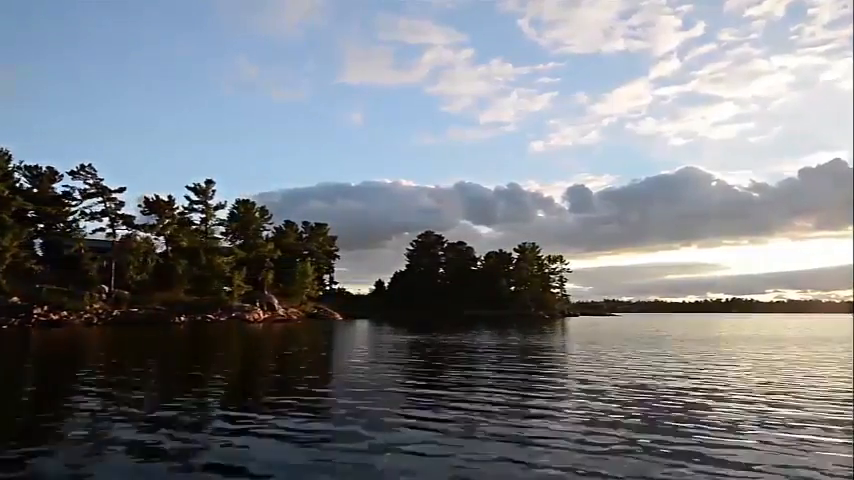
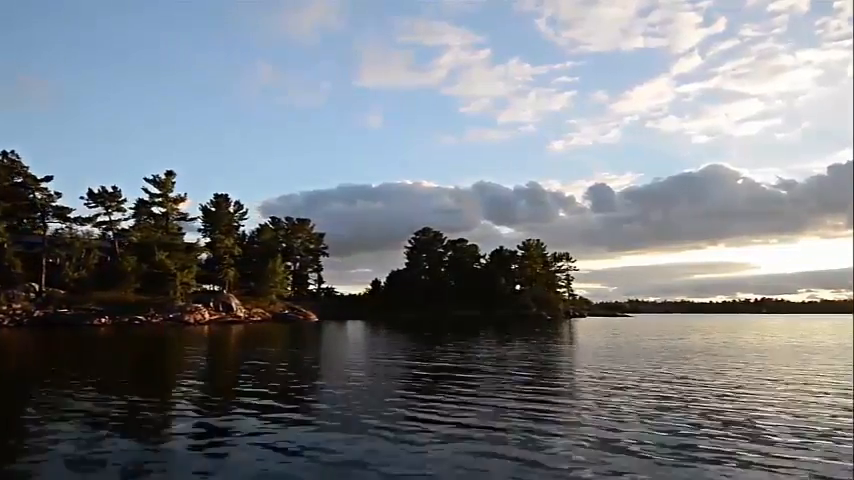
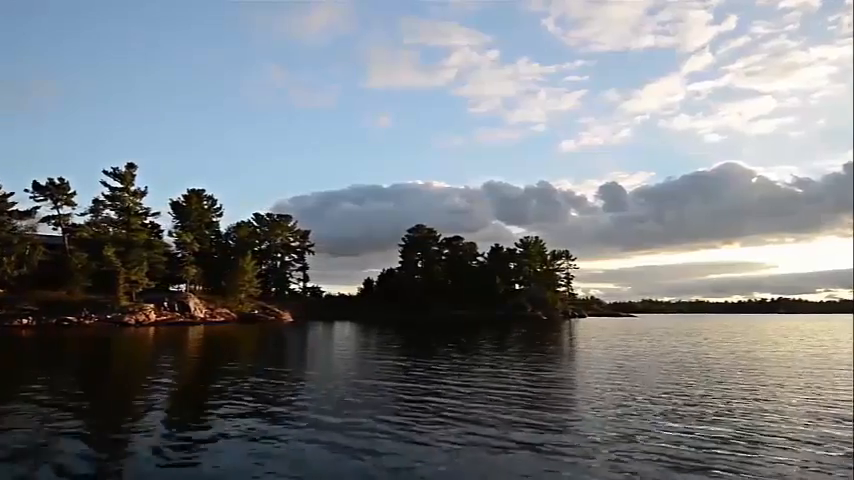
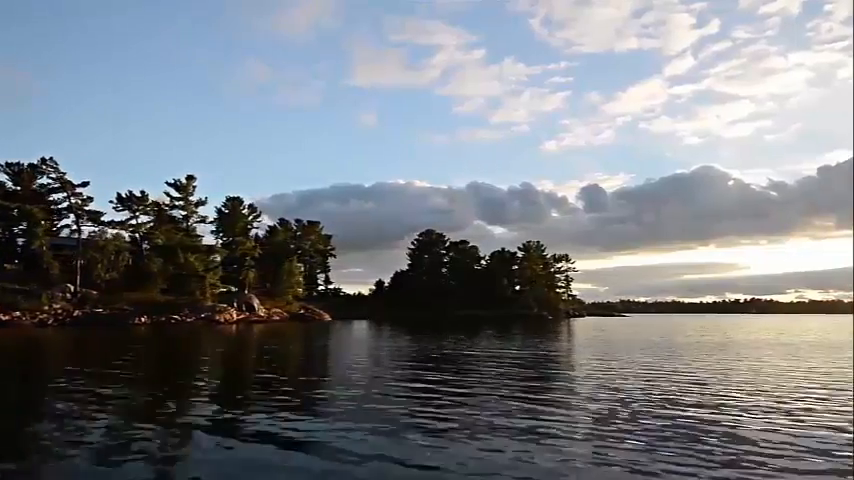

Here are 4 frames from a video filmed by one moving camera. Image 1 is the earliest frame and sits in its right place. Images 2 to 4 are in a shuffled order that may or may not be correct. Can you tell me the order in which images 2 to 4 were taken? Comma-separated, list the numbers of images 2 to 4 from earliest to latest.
4, 2, 3
